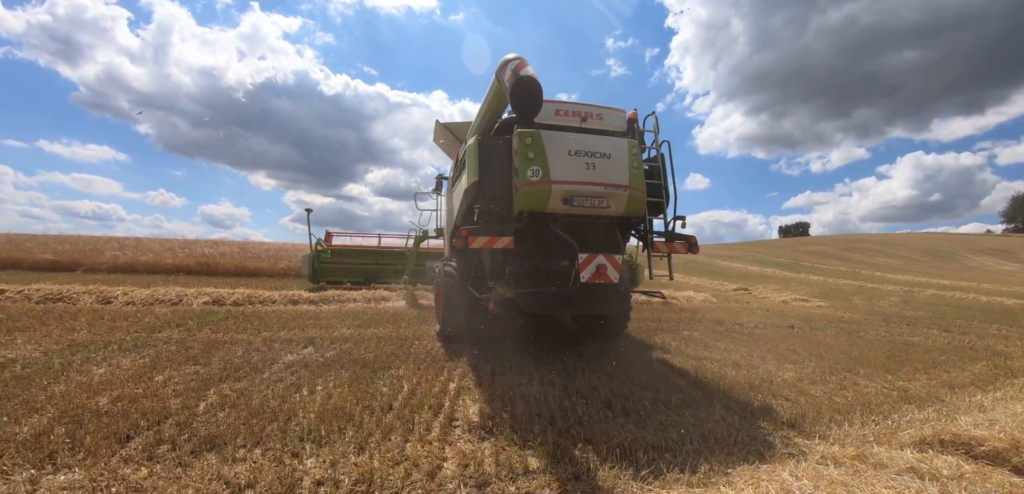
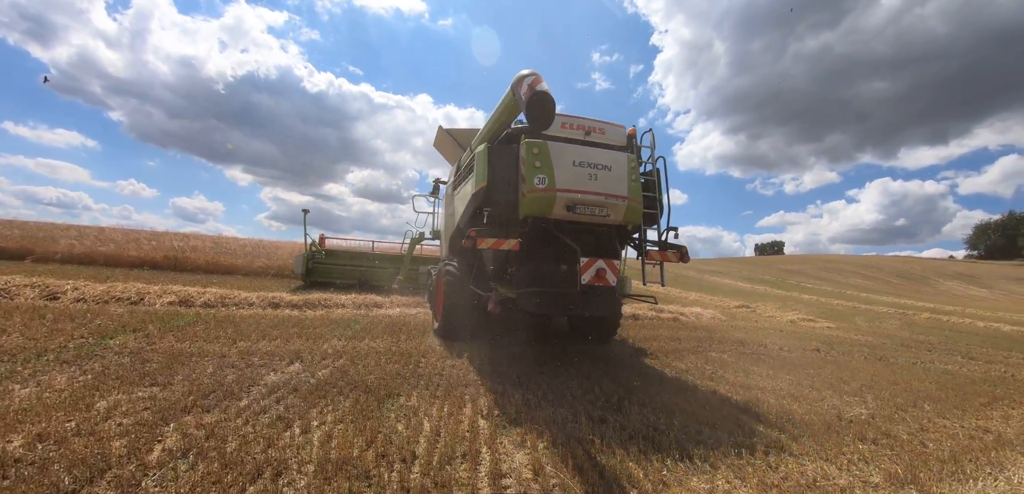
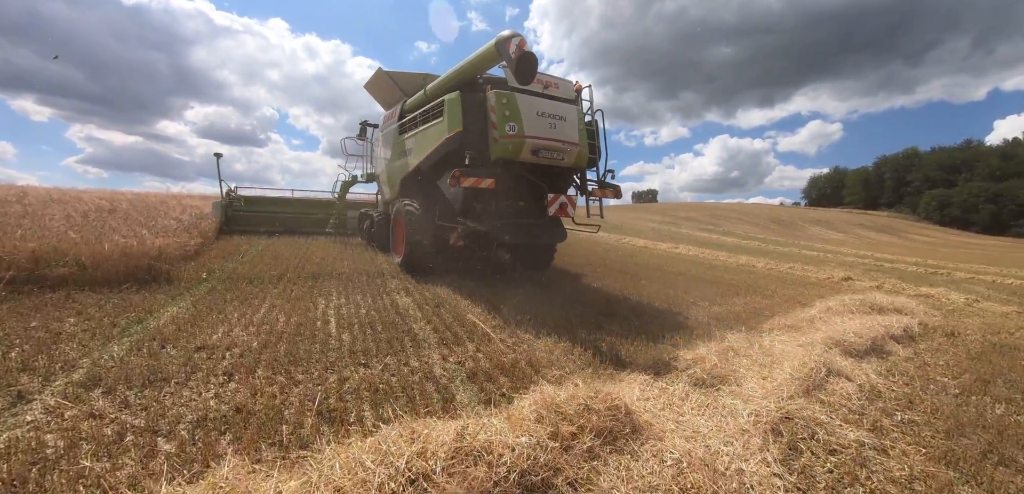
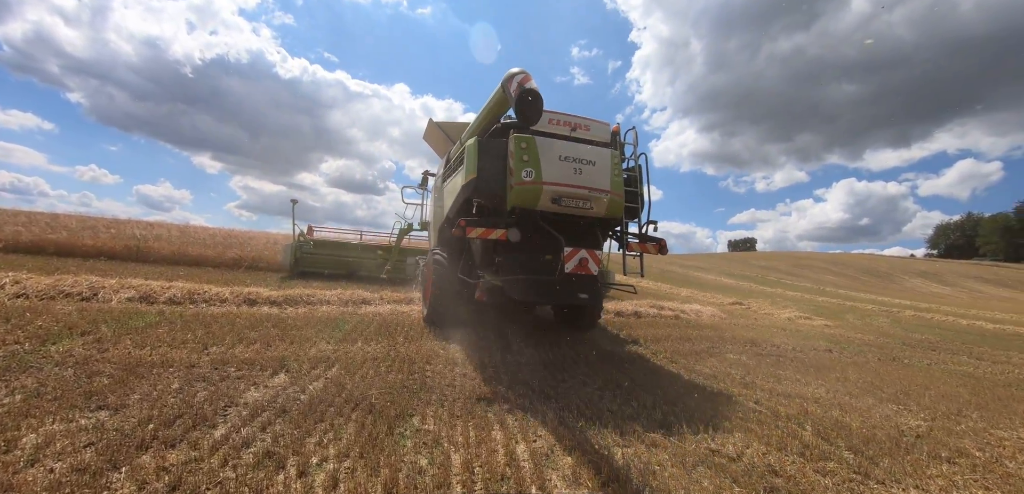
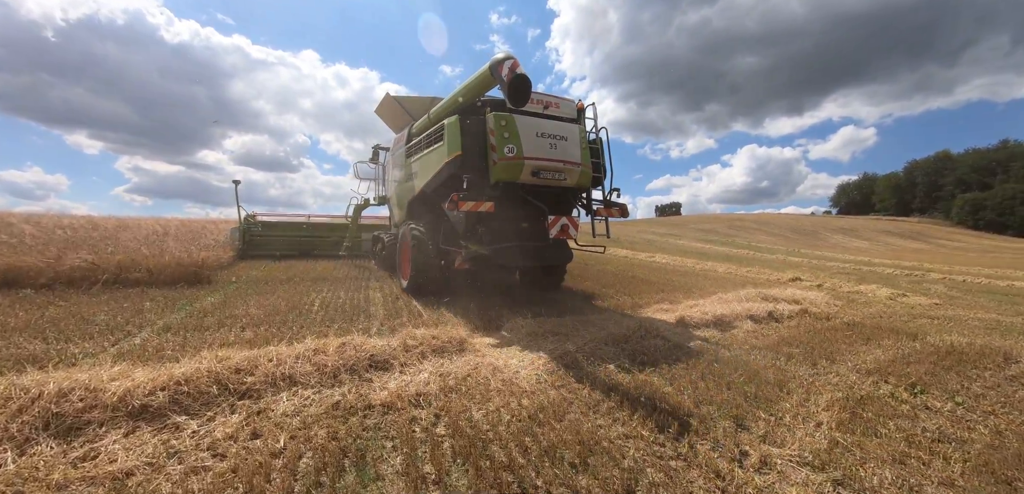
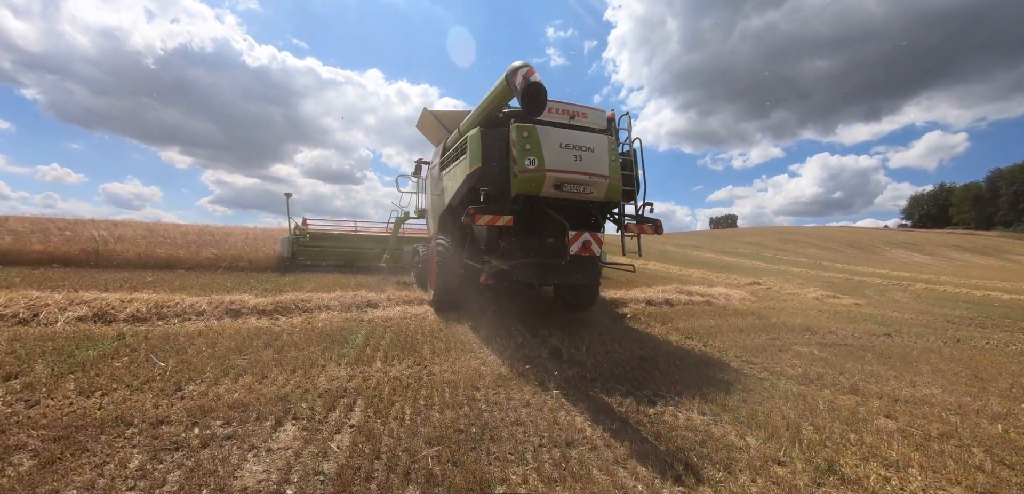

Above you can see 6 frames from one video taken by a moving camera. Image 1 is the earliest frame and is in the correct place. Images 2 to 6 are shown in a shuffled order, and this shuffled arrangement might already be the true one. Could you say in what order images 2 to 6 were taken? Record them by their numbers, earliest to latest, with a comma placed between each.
2, 4, 6, 5, 3
